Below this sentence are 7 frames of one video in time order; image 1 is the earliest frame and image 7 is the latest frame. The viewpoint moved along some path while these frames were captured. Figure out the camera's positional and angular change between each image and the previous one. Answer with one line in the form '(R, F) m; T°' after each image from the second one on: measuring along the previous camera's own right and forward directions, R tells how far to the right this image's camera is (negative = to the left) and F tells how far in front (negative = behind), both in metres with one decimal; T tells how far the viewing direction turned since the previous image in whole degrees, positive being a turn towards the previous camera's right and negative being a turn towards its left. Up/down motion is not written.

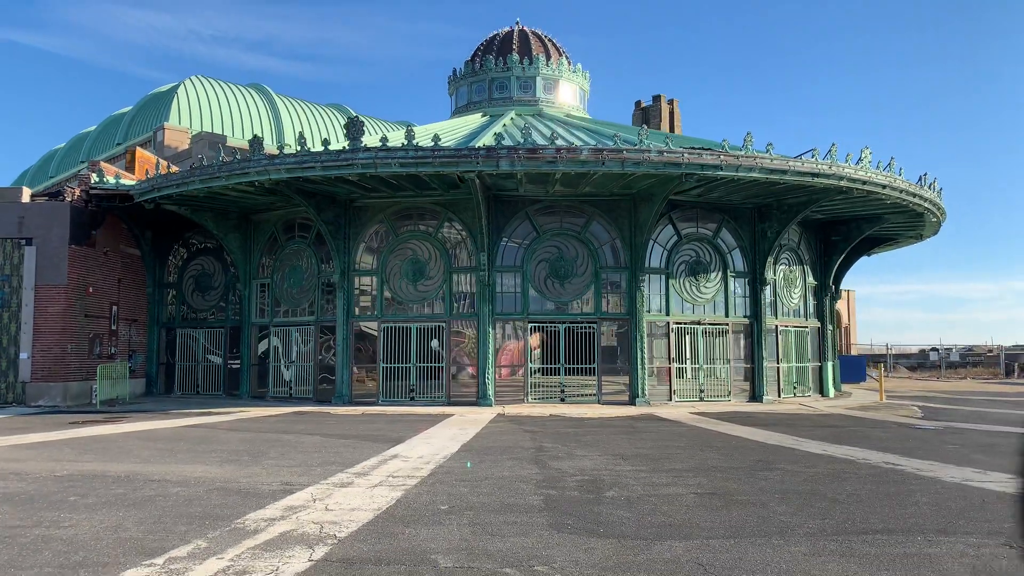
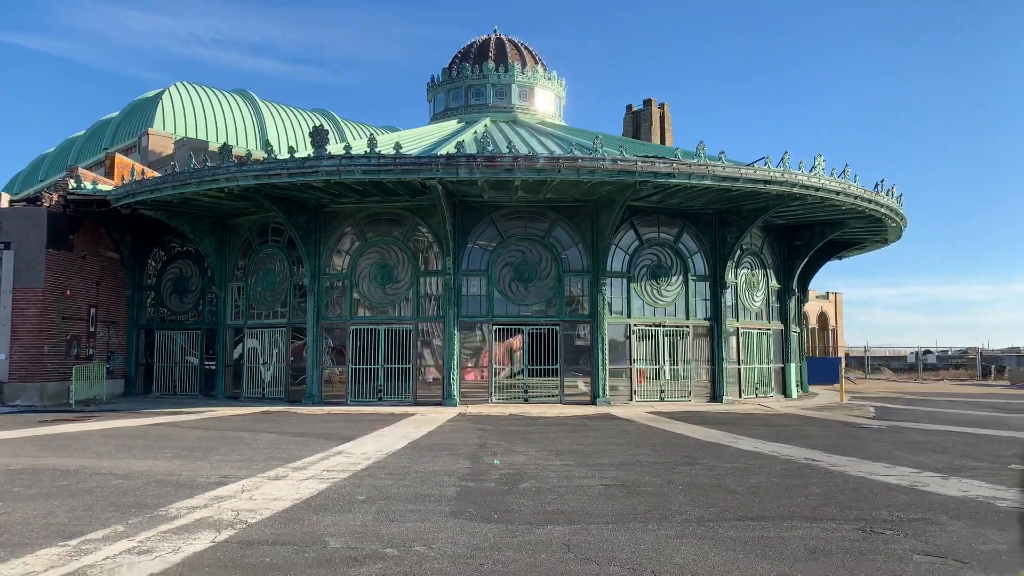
(+1.0, -0.6) m; 0°
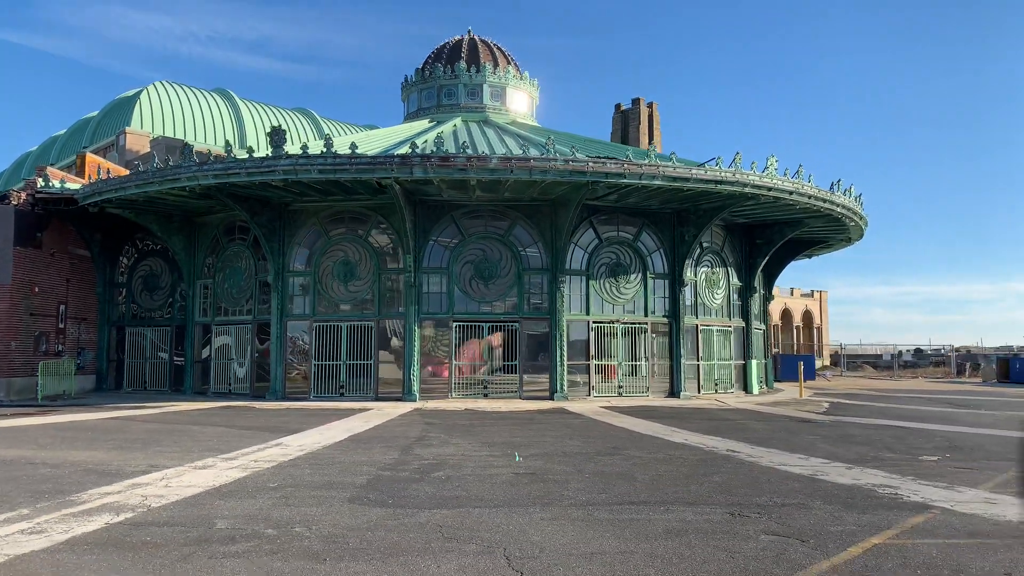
(+1.1, -0.4) m; 0°
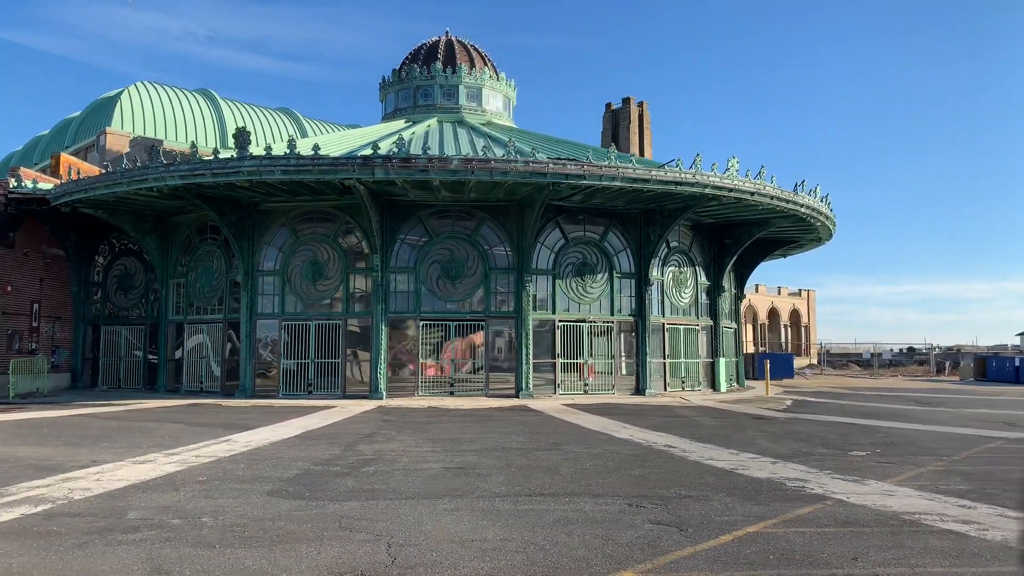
(+1.0, -0.3) m; 0°
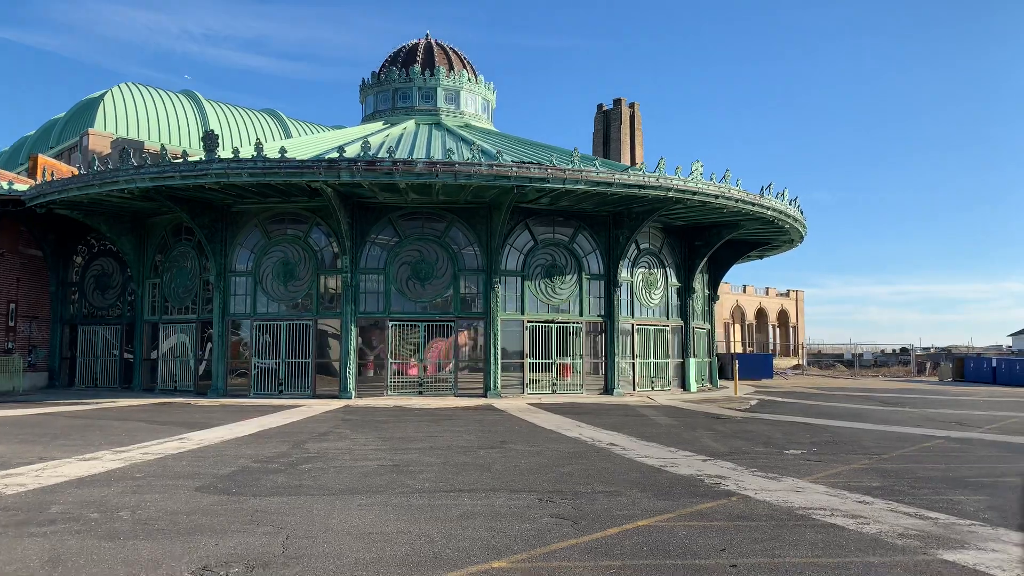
(+0.9, -0.3) m; 0°
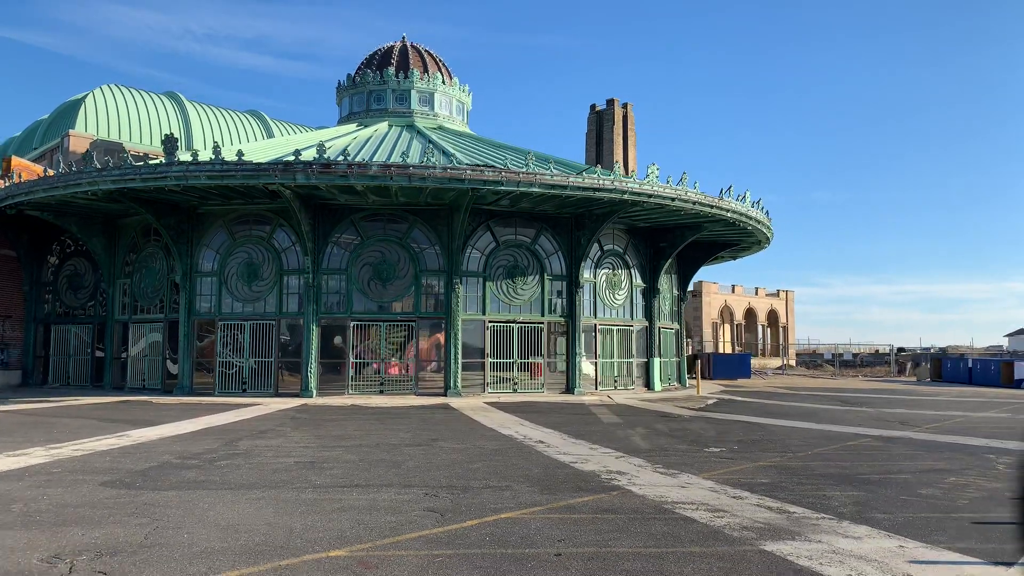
(+1.3, -0.3) m; 0°
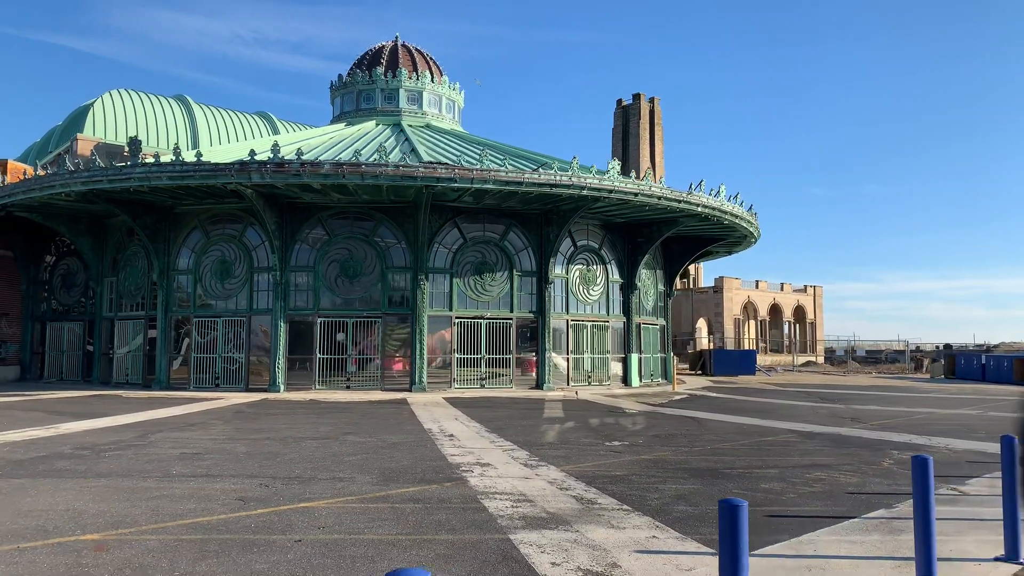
(+2.5, 0.0) m; -3°
